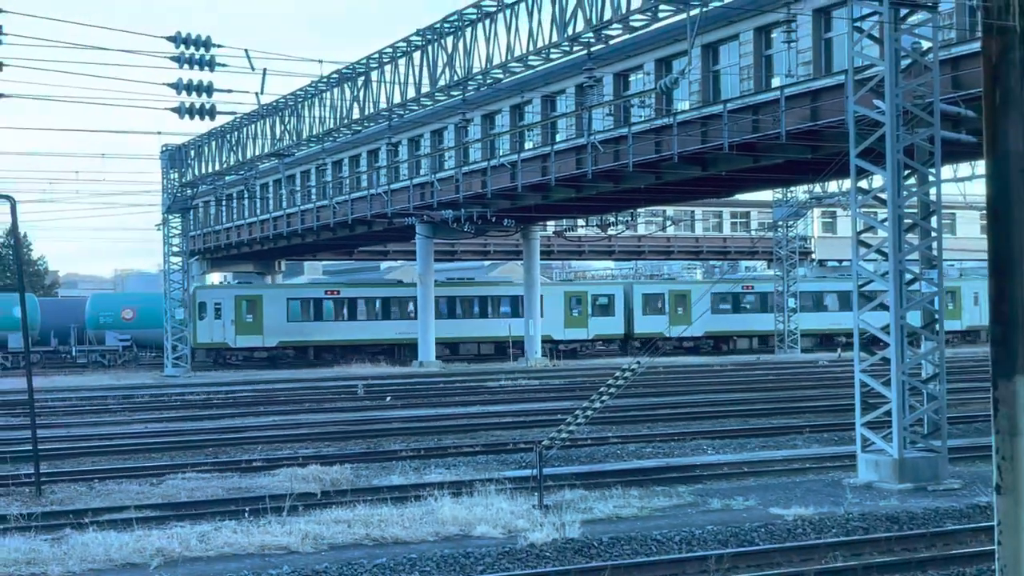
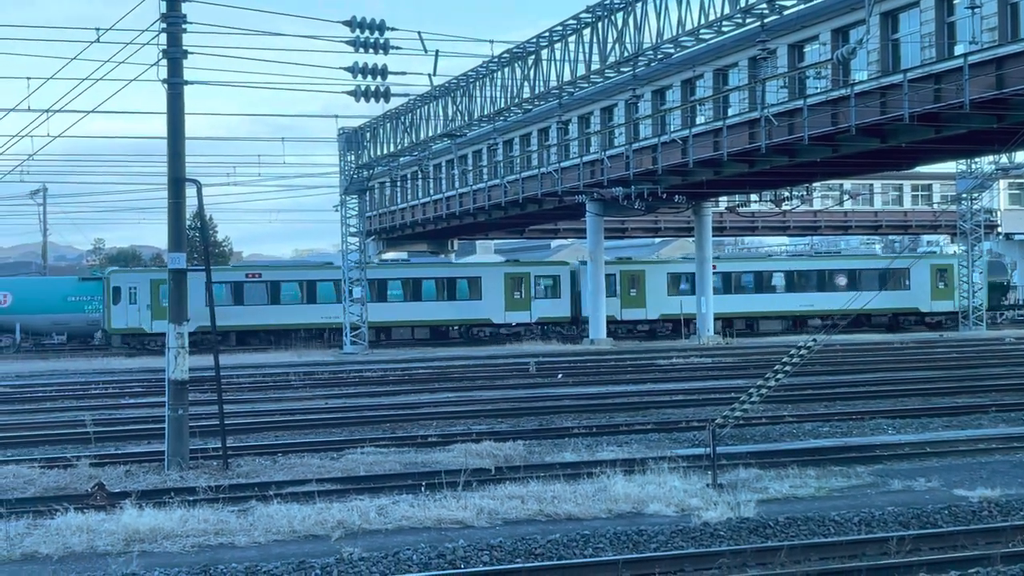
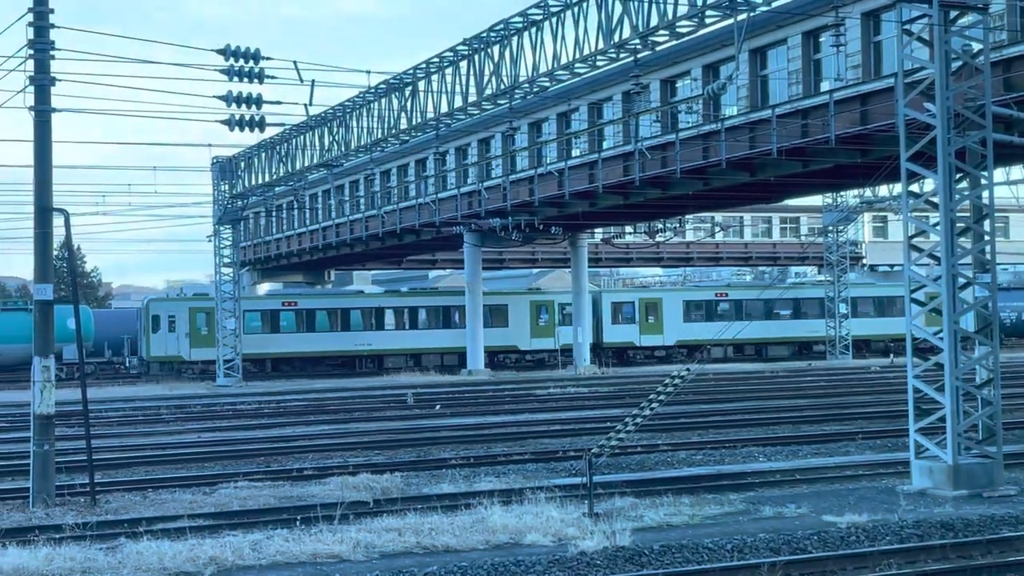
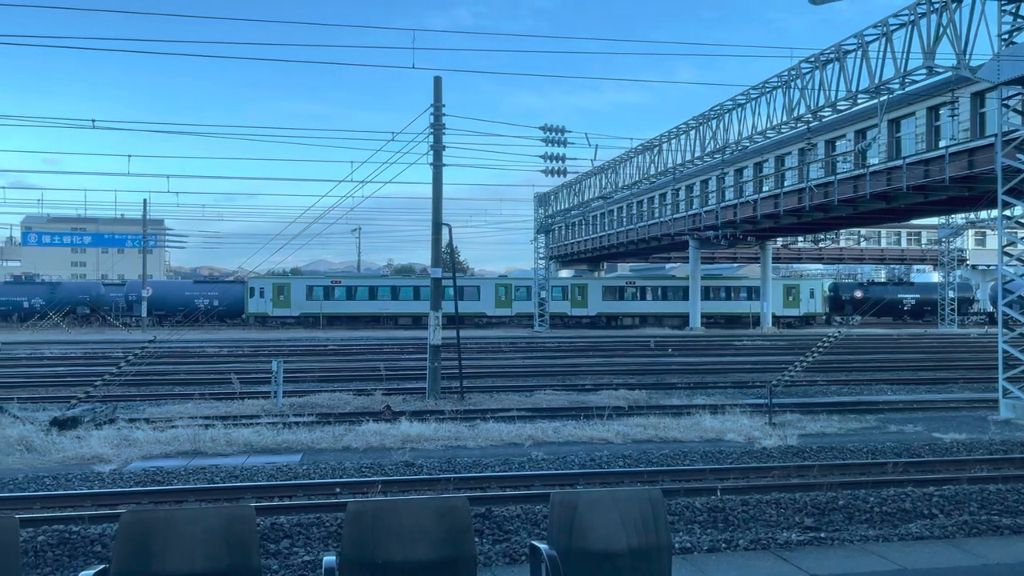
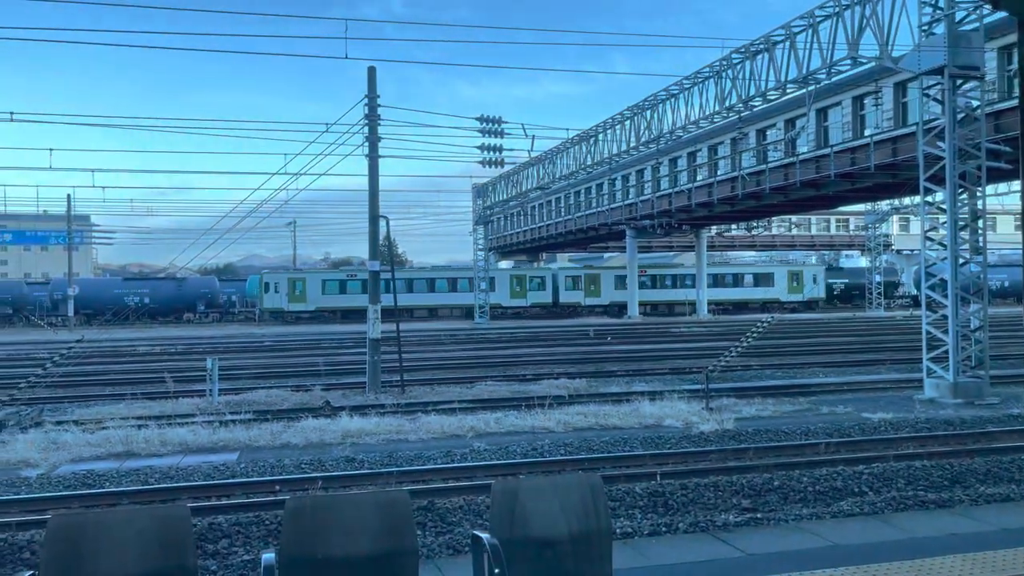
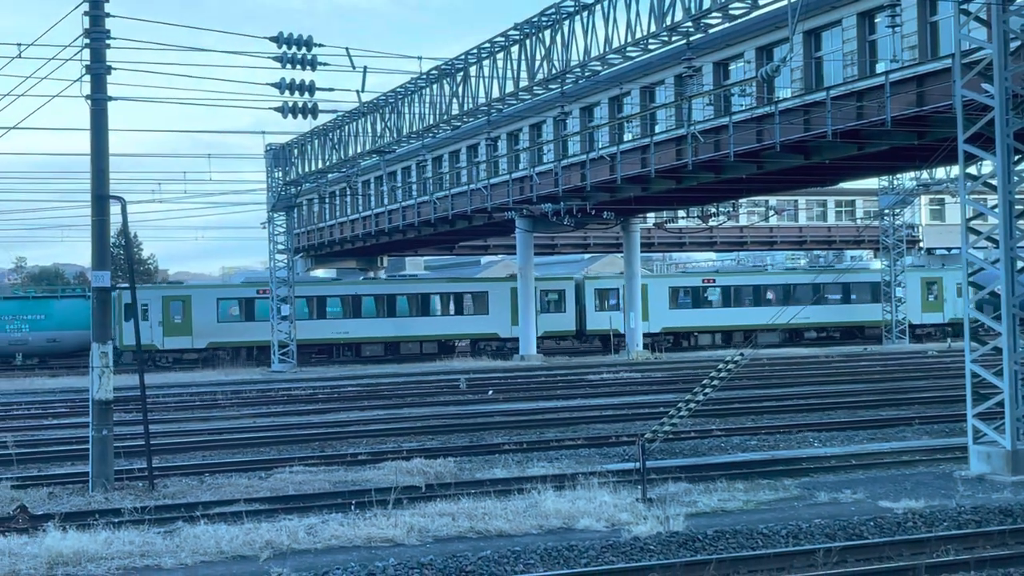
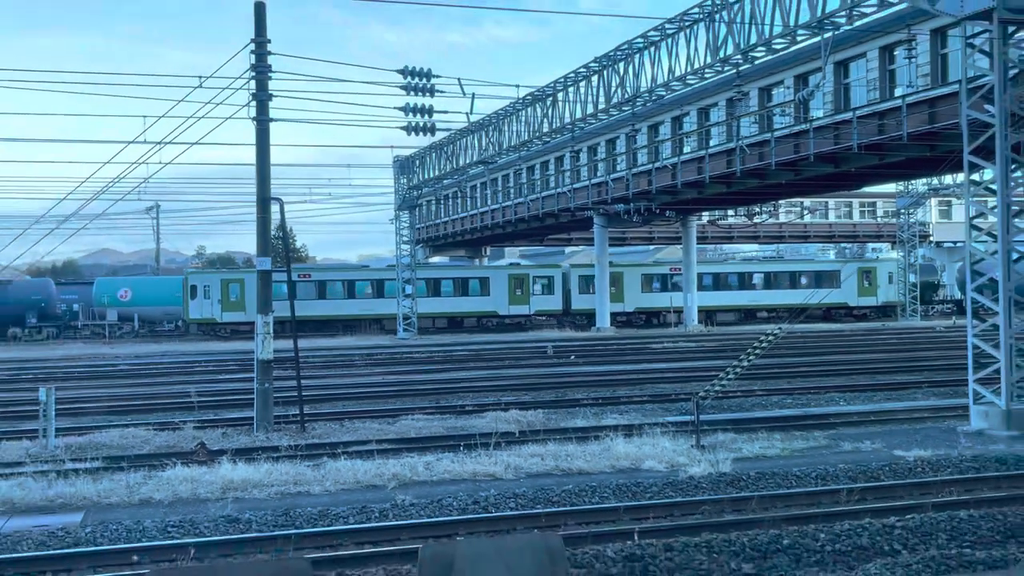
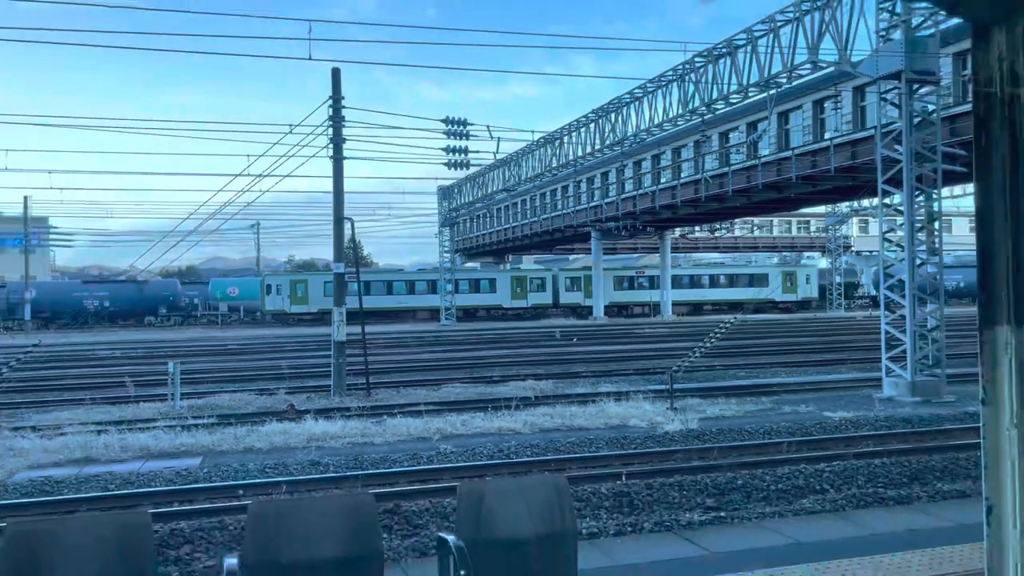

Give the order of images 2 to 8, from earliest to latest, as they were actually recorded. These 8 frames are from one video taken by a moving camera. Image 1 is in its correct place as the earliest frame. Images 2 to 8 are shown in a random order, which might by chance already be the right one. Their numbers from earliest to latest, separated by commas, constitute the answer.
3, 6, 2, 7, 8, 5, 4
